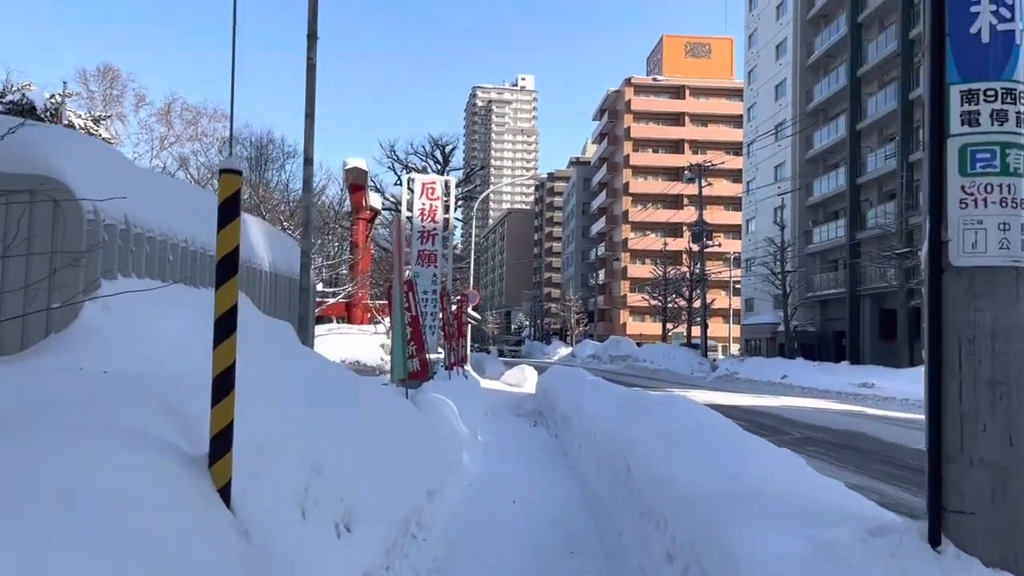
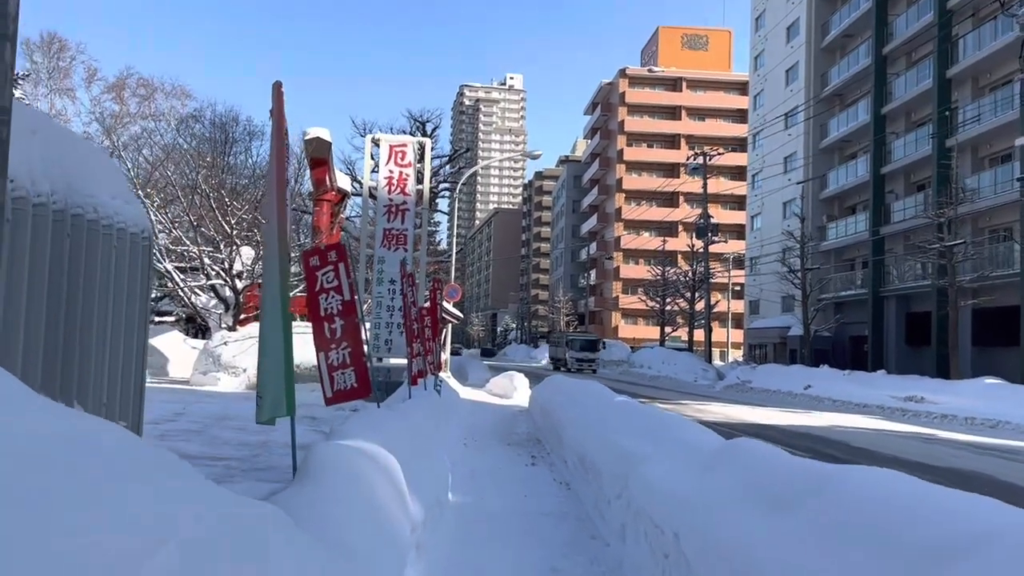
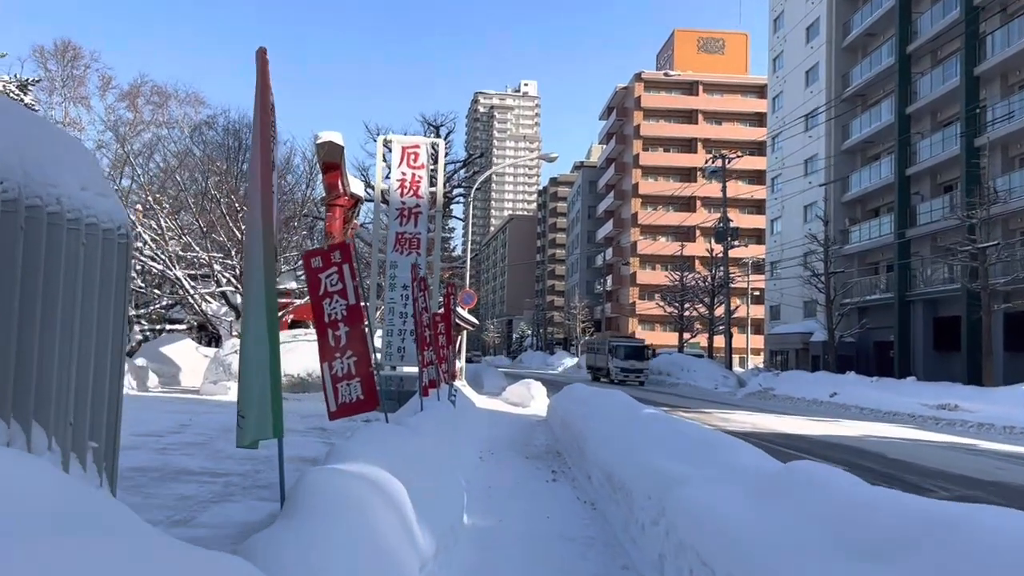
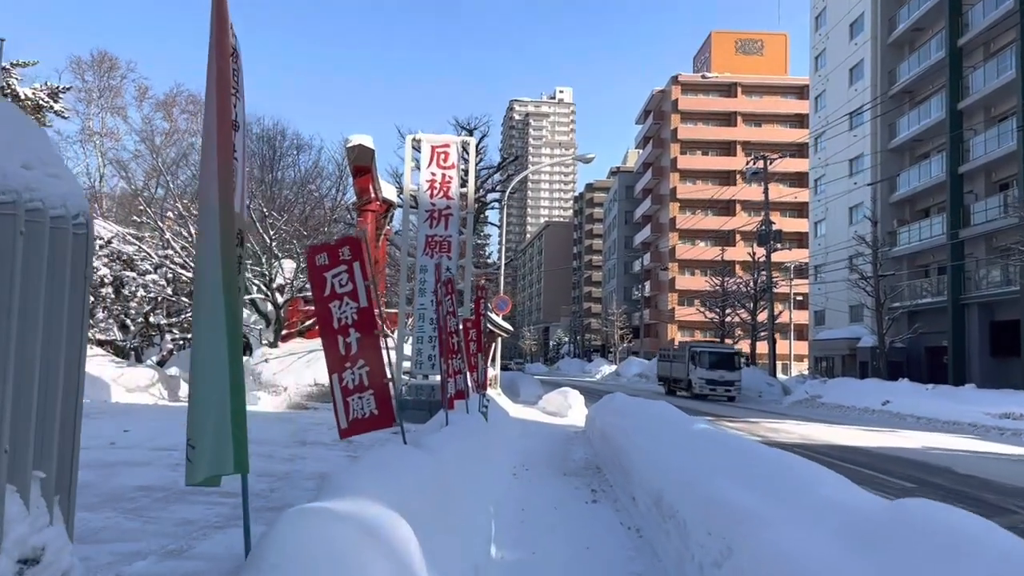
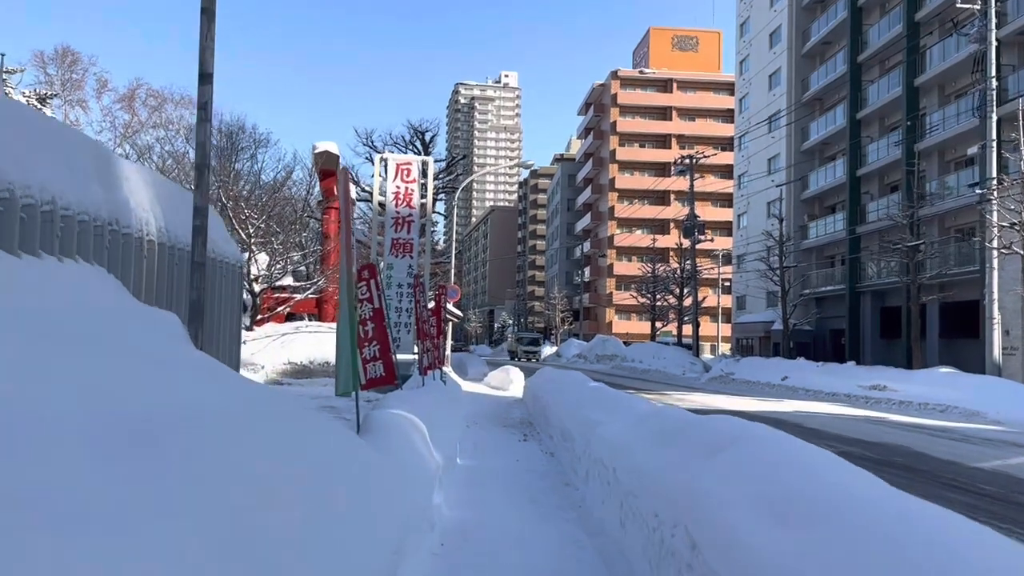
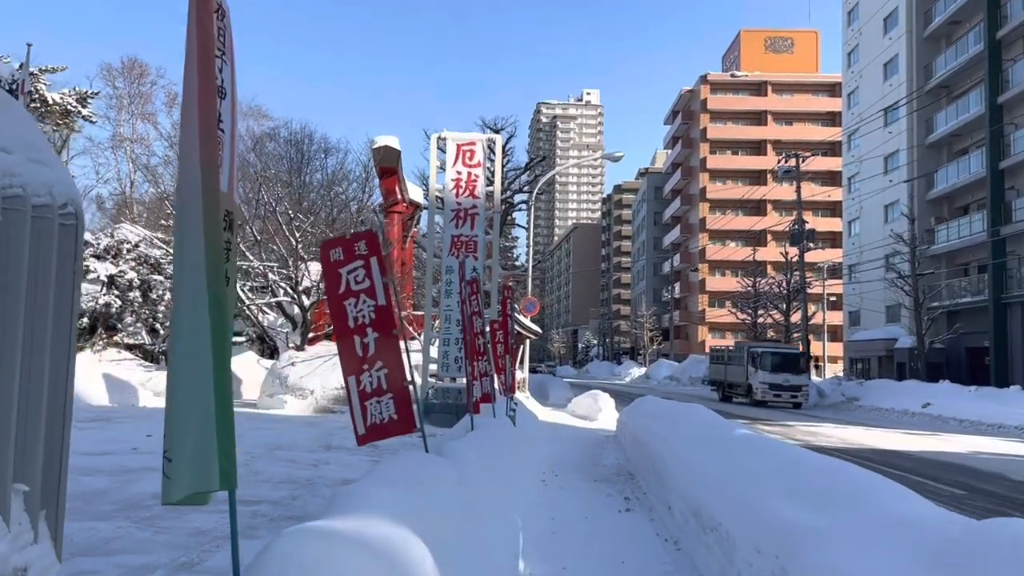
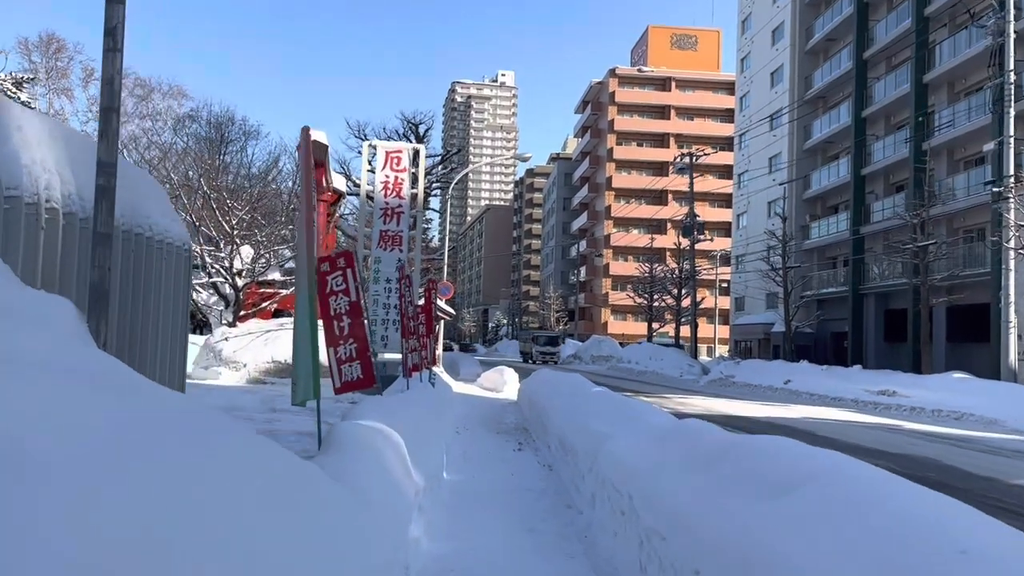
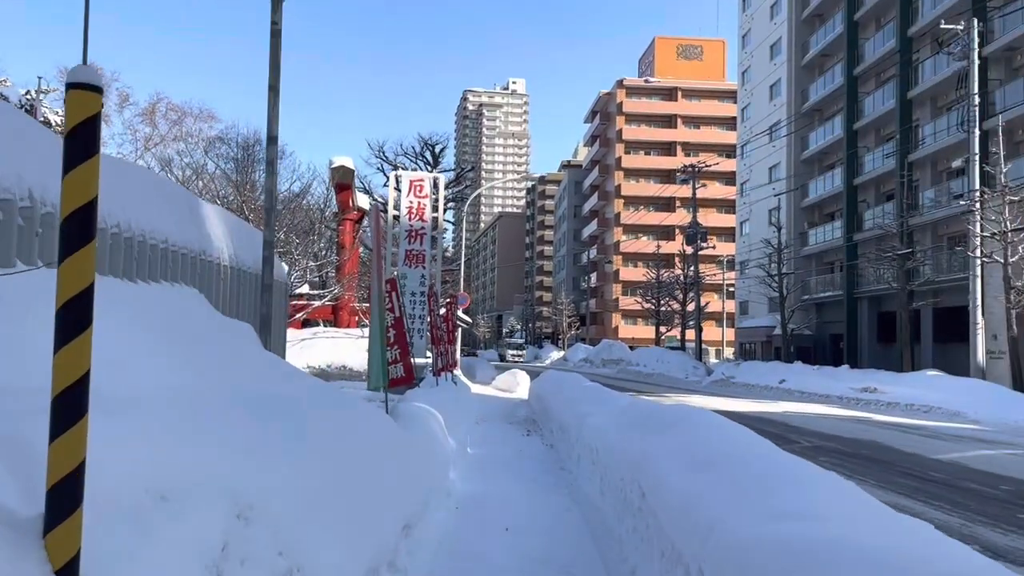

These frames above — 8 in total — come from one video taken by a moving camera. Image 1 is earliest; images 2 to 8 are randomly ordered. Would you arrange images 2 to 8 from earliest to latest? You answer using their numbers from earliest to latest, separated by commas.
8, 5, 7, 2, 3, 4, 6
